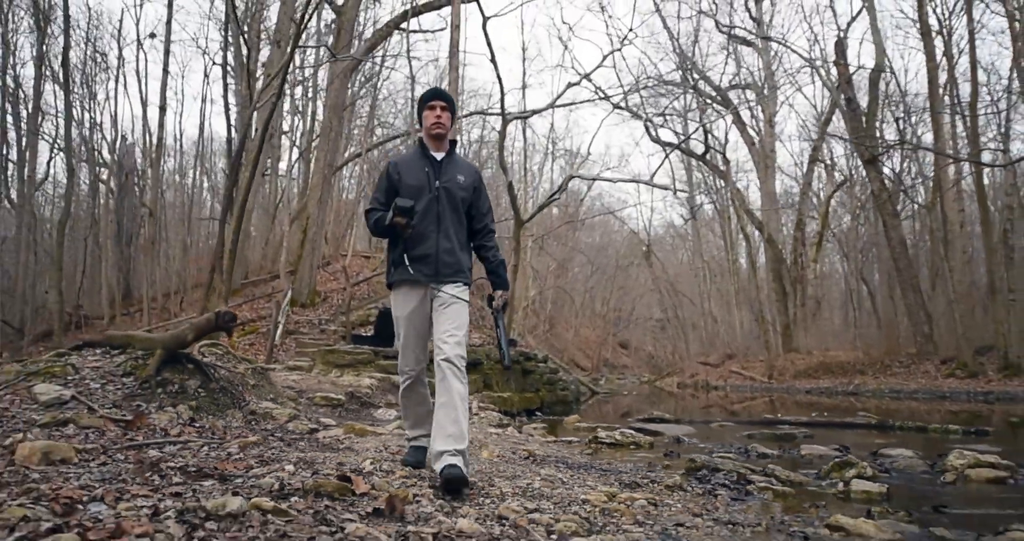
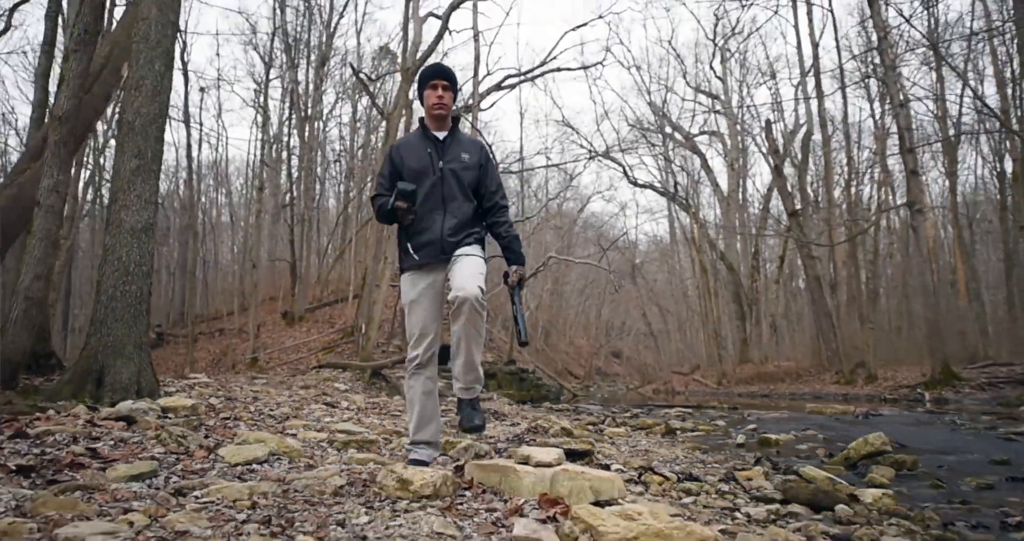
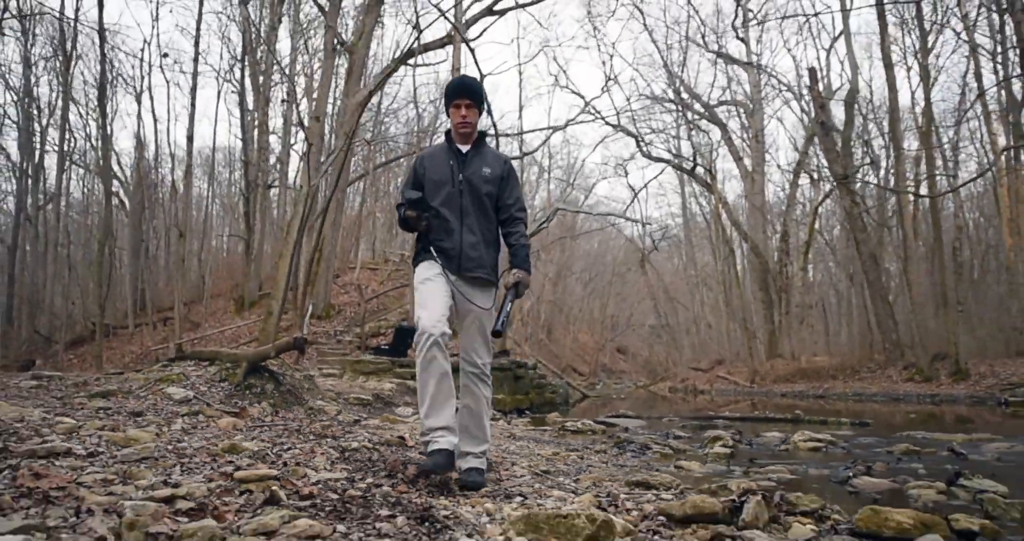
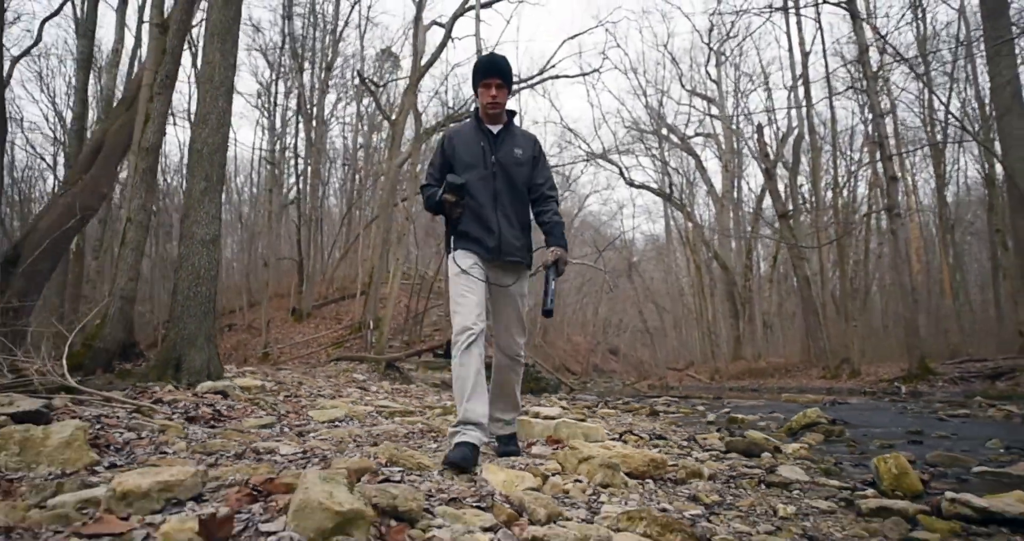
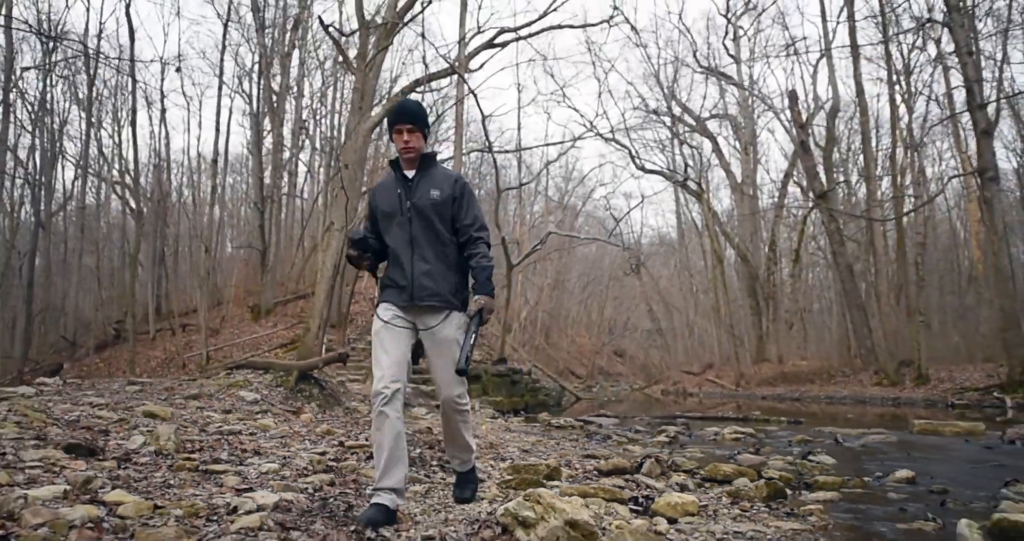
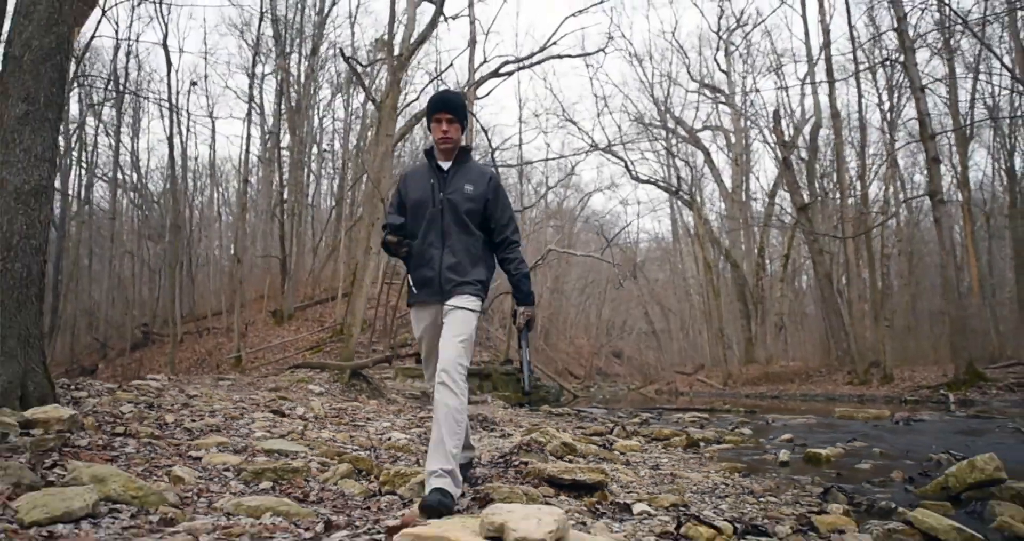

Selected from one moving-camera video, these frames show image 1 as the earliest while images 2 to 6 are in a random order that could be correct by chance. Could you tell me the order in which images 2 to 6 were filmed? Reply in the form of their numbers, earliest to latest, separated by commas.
3, 5, 6, 2, 4
